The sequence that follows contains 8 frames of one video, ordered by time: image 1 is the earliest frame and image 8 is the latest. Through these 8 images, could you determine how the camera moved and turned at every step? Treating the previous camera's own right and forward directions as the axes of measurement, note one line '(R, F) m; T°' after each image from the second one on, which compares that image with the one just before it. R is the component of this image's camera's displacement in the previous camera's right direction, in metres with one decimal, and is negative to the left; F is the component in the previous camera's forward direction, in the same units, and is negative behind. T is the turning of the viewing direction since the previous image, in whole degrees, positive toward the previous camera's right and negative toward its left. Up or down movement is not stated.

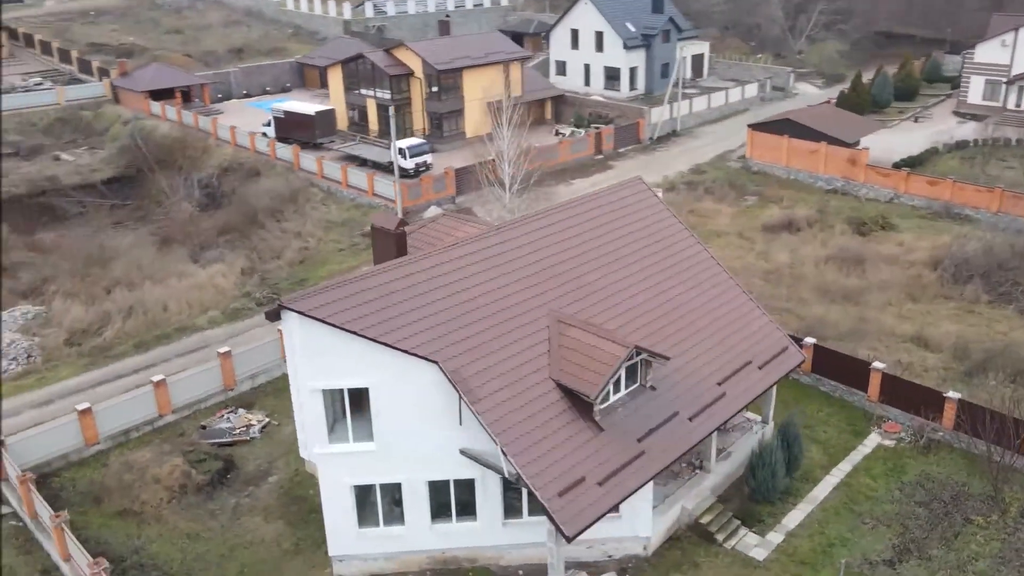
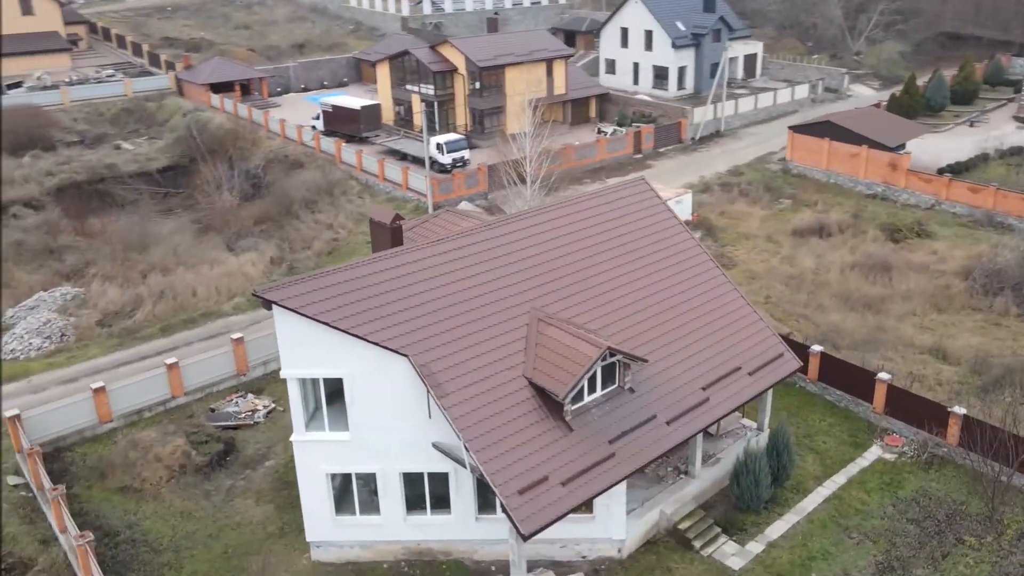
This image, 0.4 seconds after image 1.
(+1.7, +0.1) m; -5°
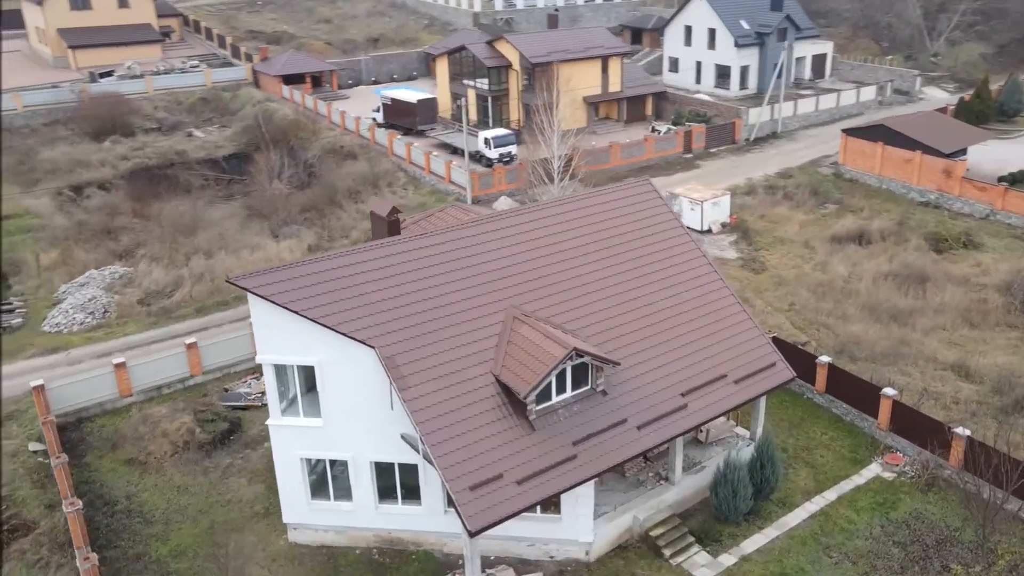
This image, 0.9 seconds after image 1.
(+2.0, +0.2) m; -6°
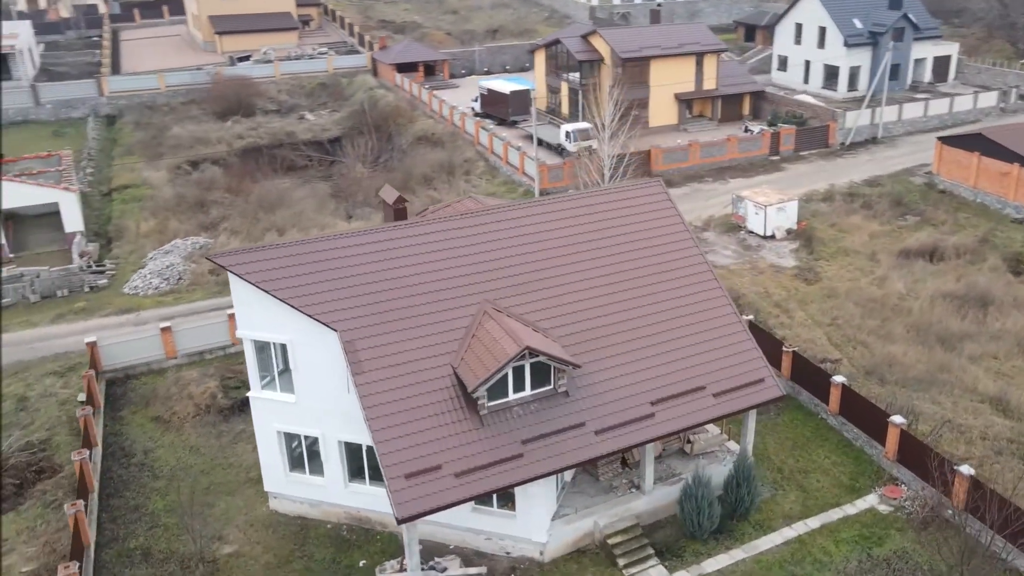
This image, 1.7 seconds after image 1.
(+3.0, +0.4) m; -9°
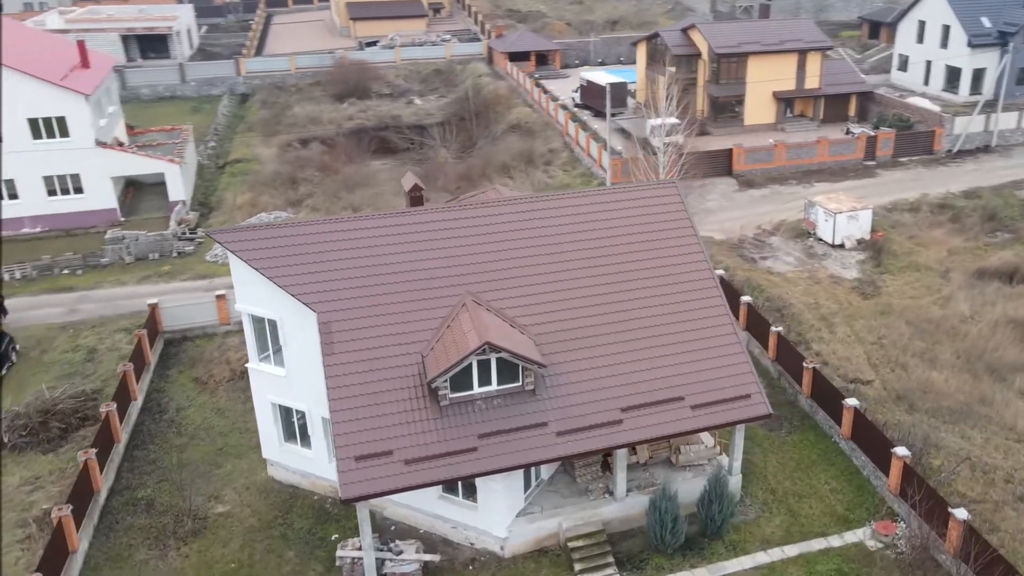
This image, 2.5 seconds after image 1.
(+2.8, +0.4) m; -9°
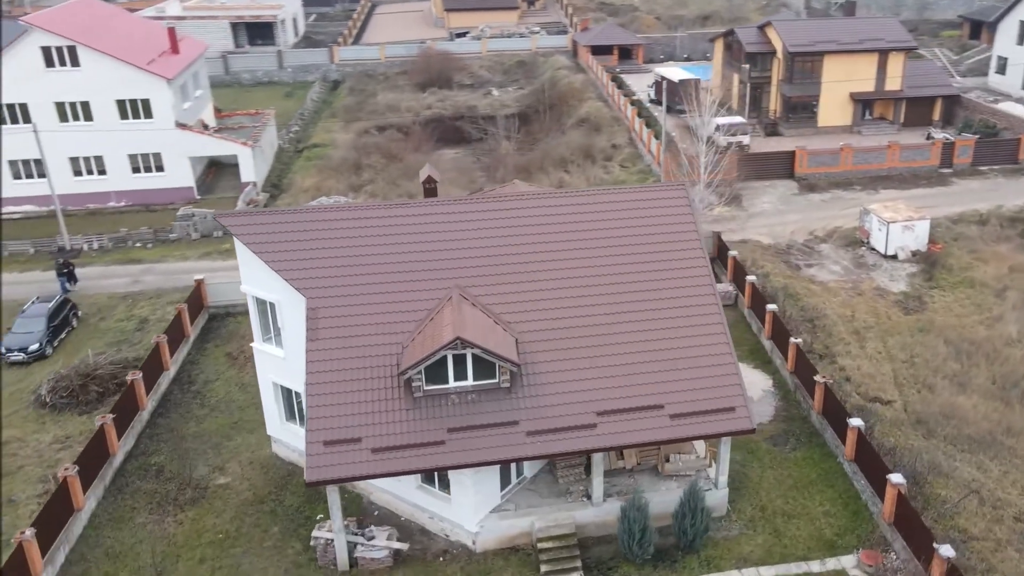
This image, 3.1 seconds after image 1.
(+2.1, +0.3) m; -7°
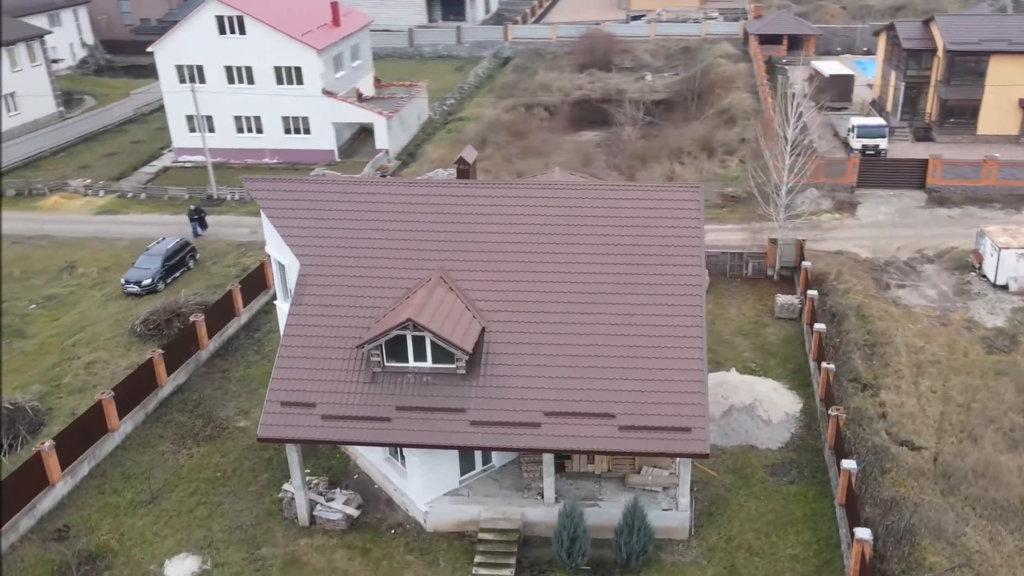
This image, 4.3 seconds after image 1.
(+3.8, +0.8) m; -13°
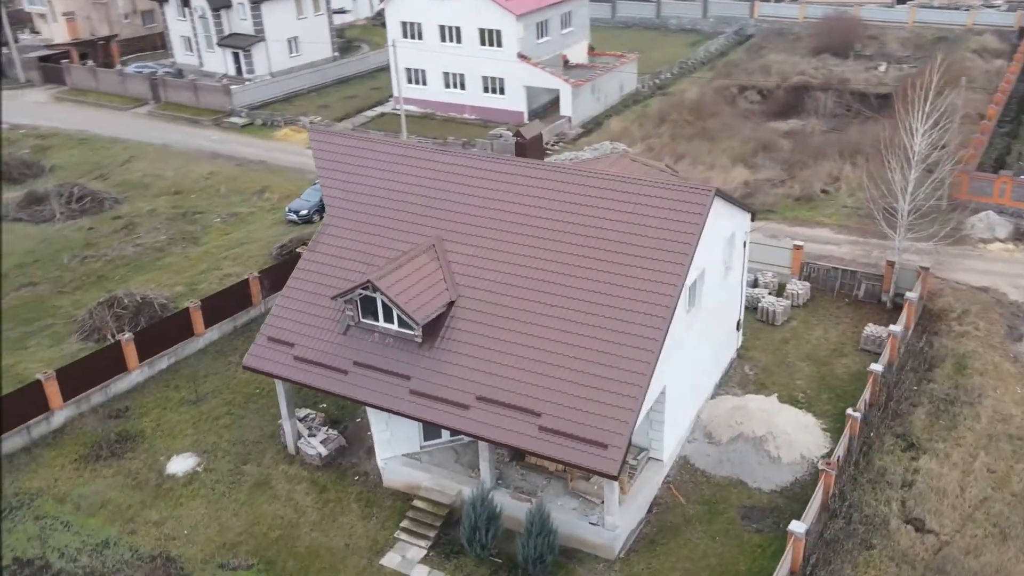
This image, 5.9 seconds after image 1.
(+4.9, +1.2) m; -18°
